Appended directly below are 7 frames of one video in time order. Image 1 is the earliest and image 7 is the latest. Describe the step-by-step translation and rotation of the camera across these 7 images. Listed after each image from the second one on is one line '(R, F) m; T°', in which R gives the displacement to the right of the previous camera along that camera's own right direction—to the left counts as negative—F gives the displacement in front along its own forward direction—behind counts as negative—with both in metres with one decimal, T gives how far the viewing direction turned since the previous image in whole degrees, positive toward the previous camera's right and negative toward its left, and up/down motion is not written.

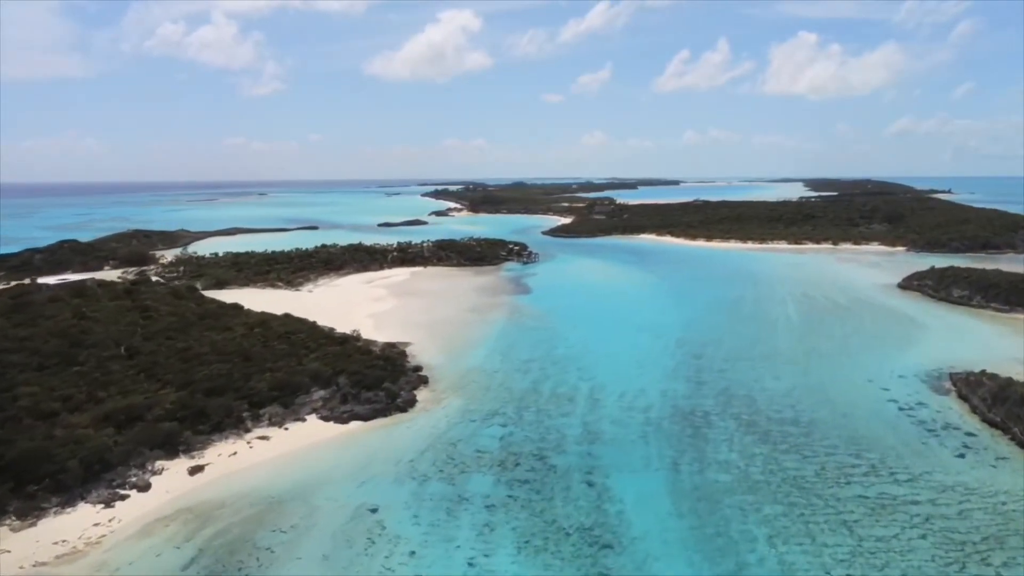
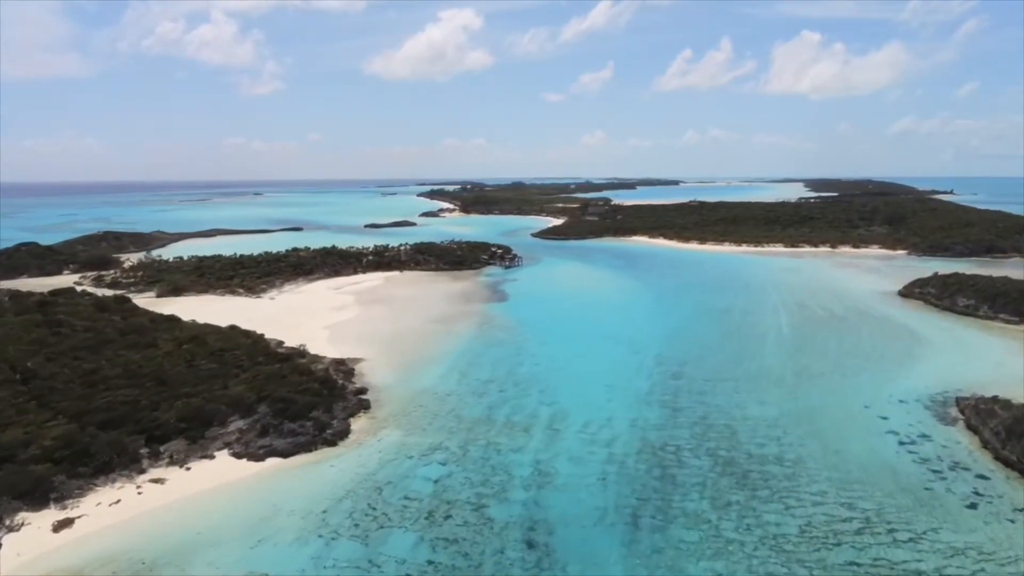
(+1.0, +1.9) m; 0°
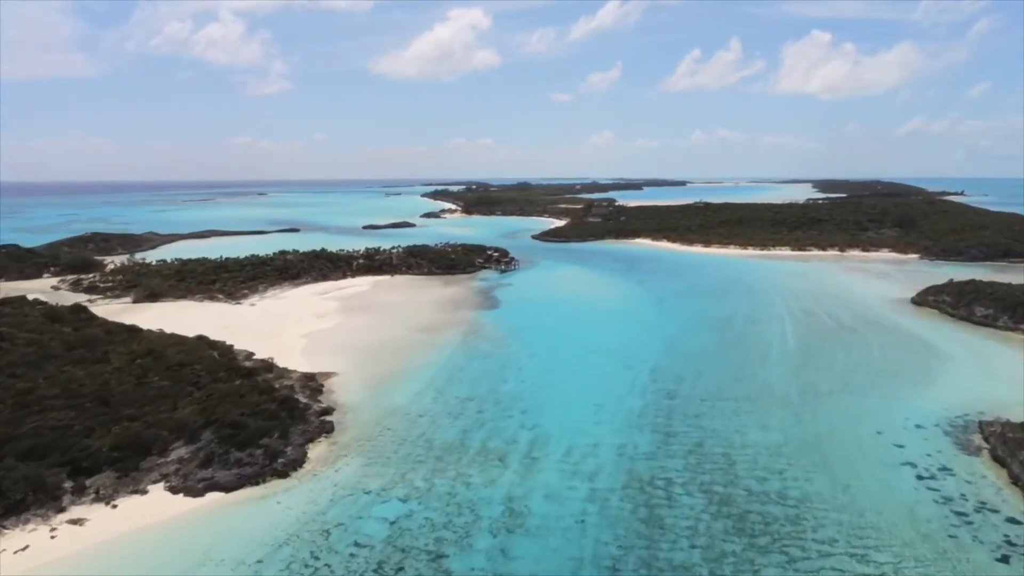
(+0.6, +1.4) m; -1°
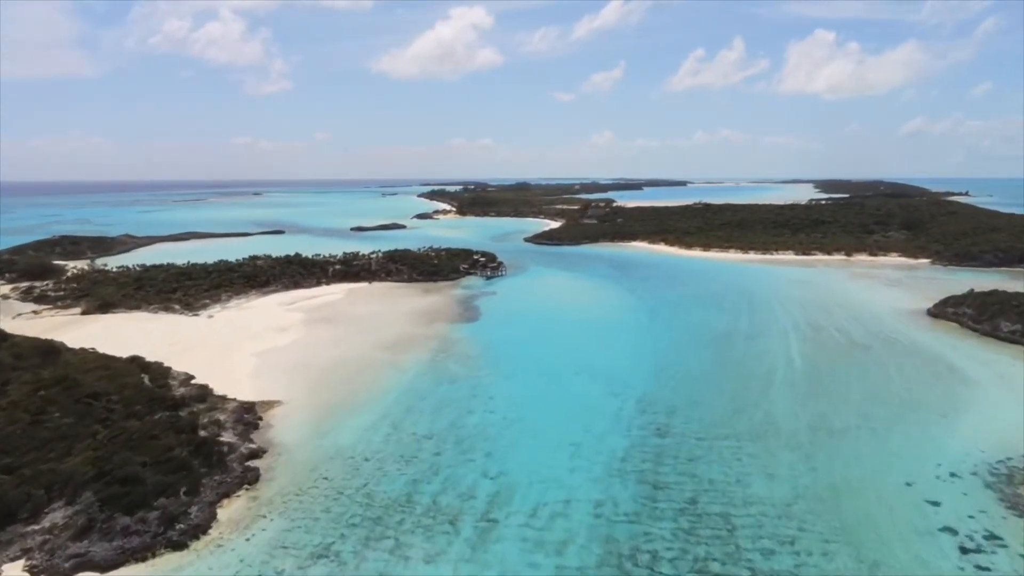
(+0.7, +2.3) m; 0°
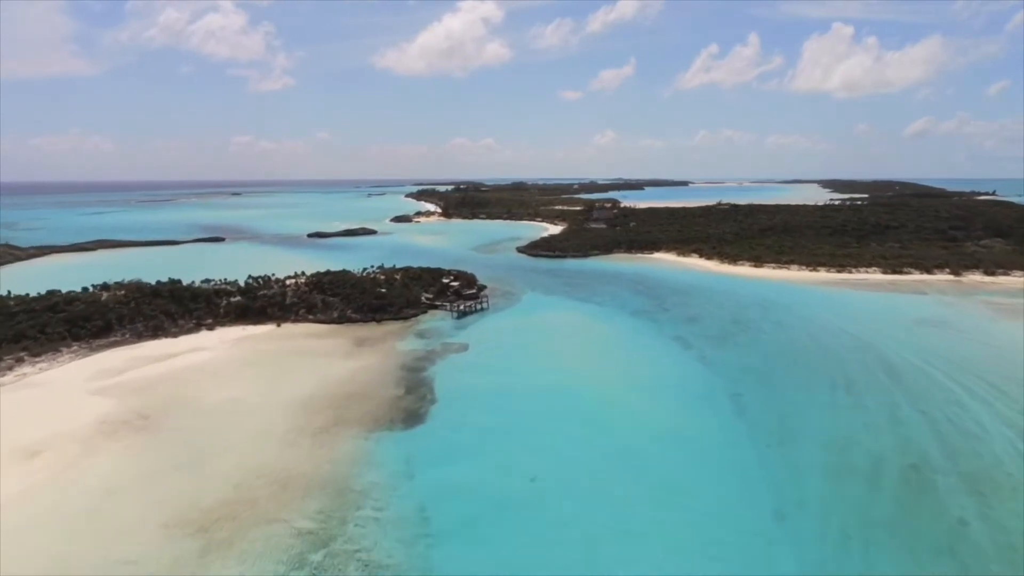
(+0.4, +11.5) m; 0°
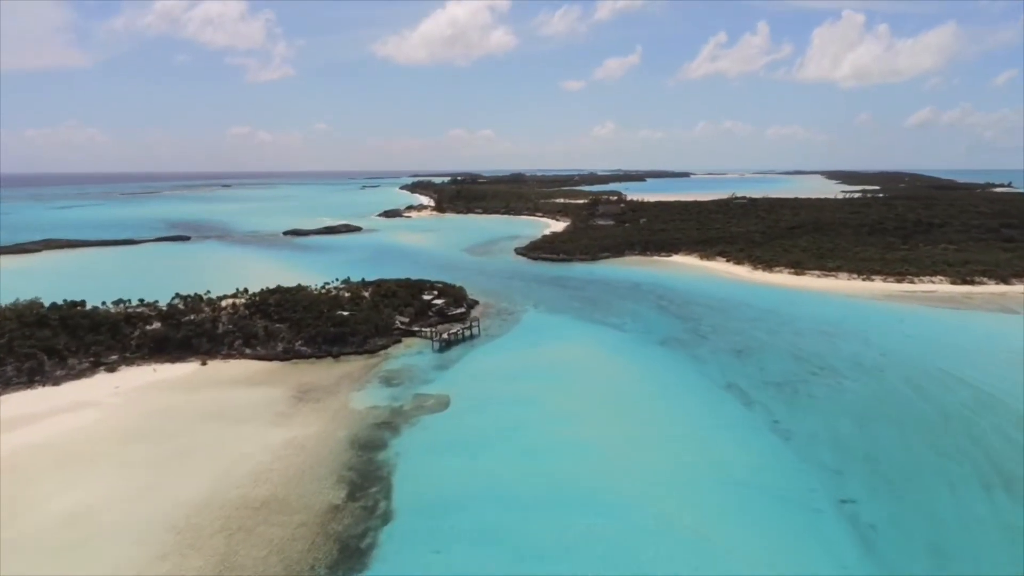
(0.0, +5.2) m; 0°
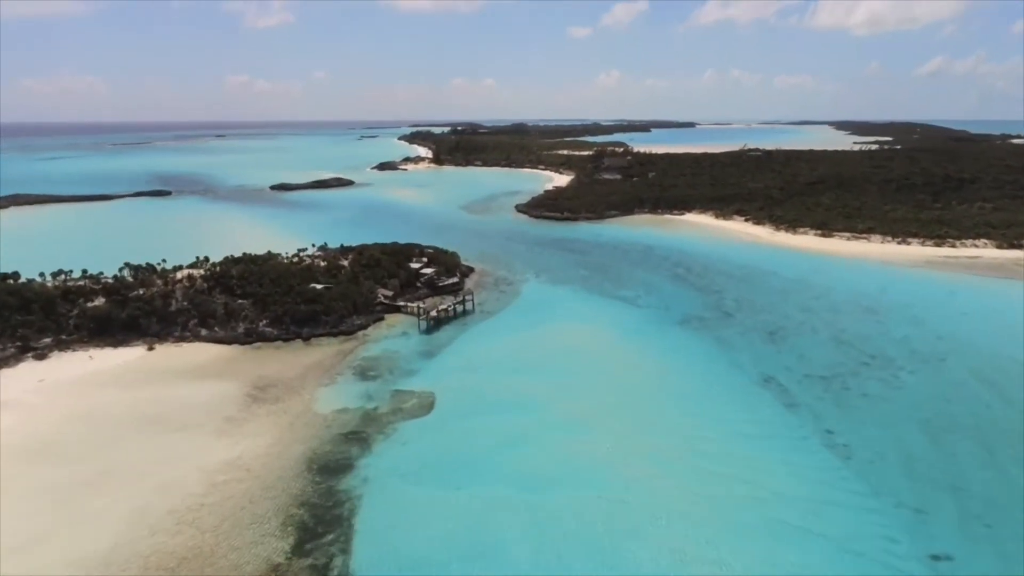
(+0.1, +2.5) m; 0°
